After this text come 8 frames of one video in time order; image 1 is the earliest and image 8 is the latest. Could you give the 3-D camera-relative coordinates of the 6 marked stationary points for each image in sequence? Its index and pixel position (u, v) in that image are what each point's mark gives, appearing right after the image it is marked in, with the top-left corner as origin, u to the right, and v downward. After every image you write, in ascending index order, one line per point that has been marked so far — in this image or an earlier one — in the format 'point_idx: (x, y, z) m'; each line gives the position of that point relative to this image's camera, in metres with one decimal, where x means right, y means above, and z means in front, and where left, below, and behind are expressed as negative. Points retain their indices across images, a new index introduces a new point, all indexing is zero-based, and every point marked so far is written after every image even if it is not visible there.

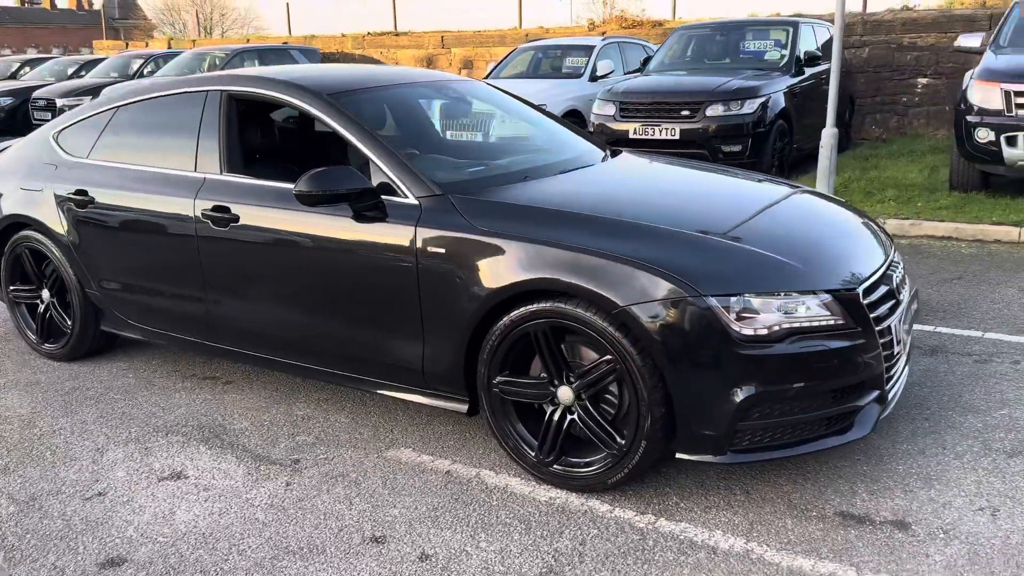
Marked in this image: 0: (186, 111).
0: (-1.3, +0.7, +3.6) m
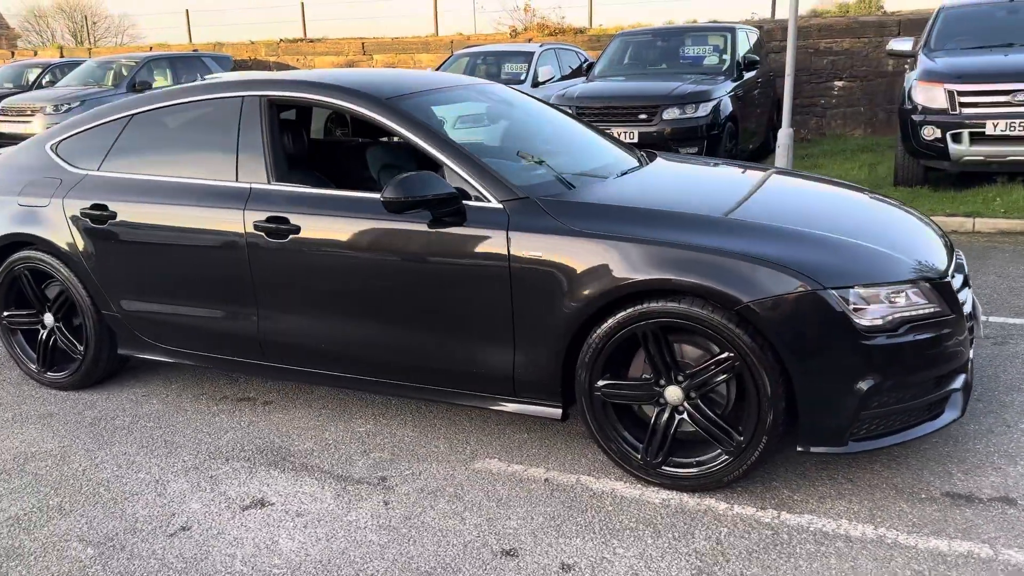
0: (-1.1, +0.7, +3.4) m
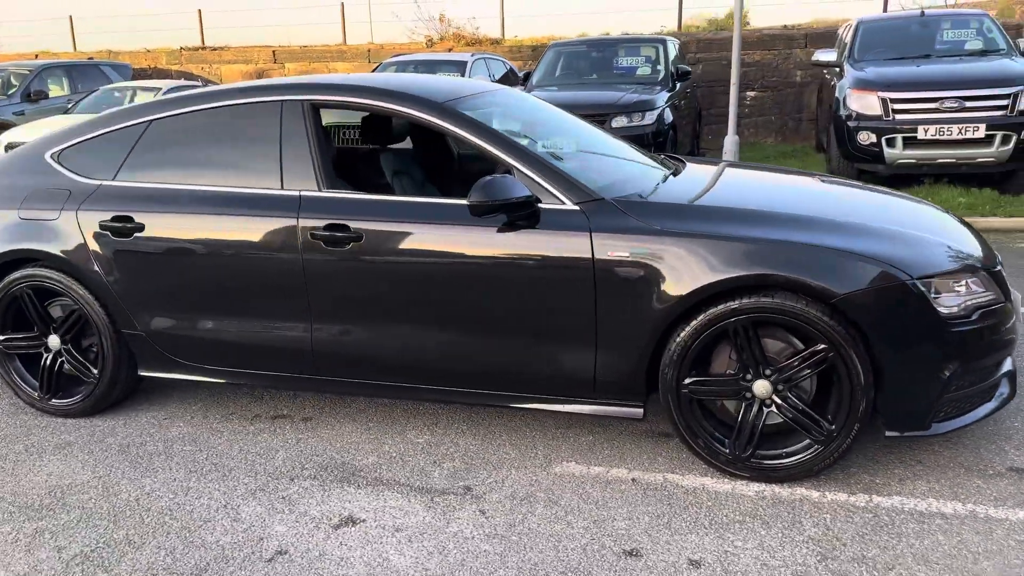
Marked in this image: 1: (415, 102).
0: (-1.0, +0.6, +3.2) m
1: (-0.3, +0.7, +3.2) m
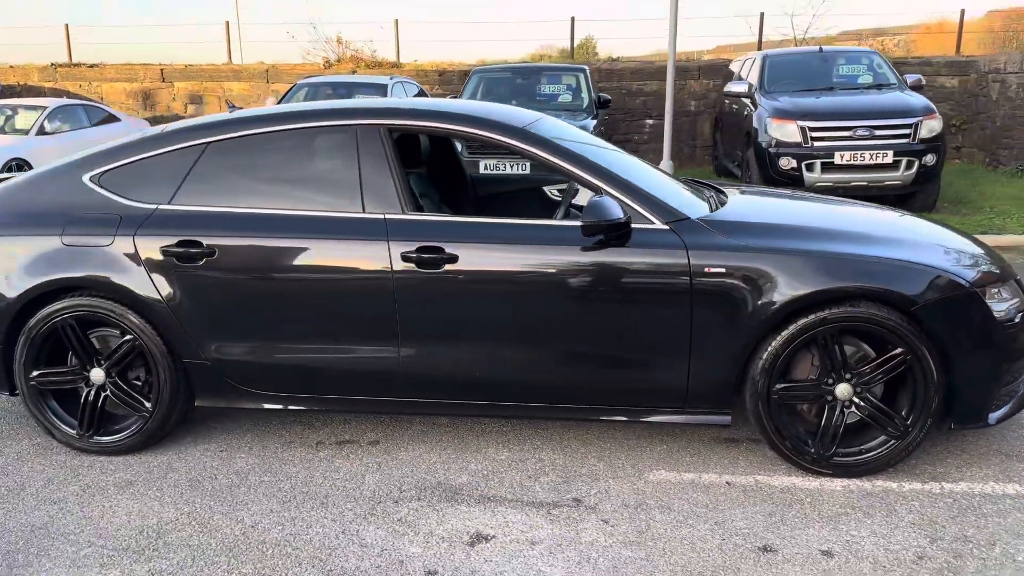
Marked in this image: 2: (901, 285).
0: (-0.7, +0.5, +3.2) m
1: (0.0, +0.6, +3.2) m
2: (+1.3, 0.0, +2.9) m
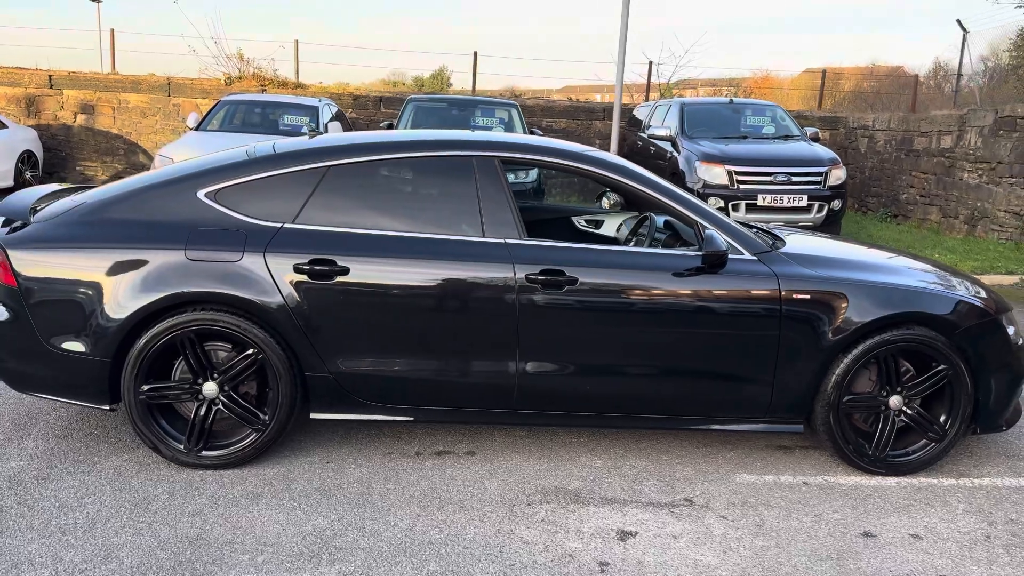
0: (-0.3, +0.5, +3.4) m
1: (+0.4, +0.5, +3.6) m
2: (+1.7, -0.1, +3.4) m
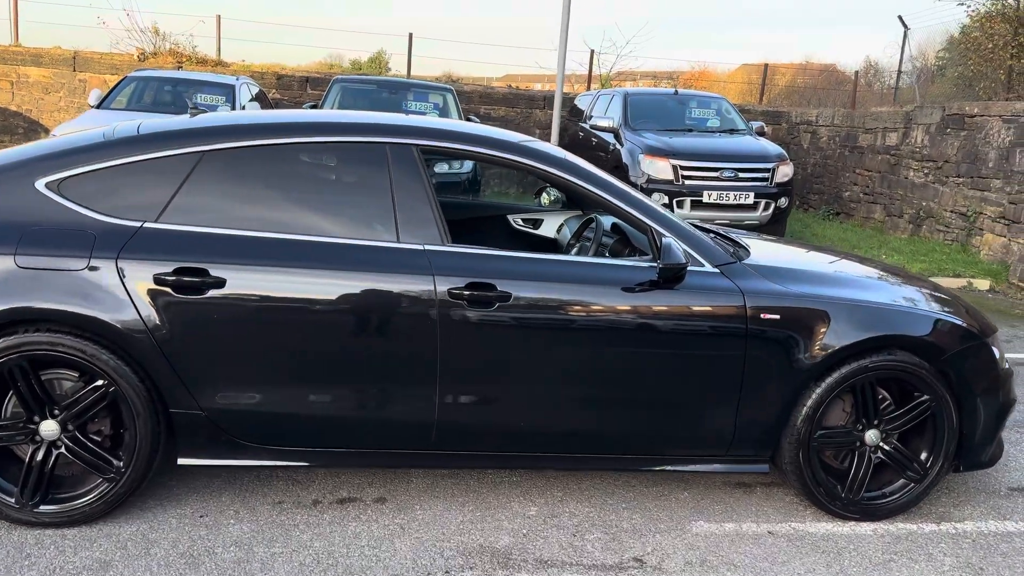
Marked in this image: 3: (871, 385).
0: (-0.5, +0.4, +2.8) m
1: (+0.1, +0.5, +3.0) m
2: (+1.5, -0.2, +3.0) m
3: (+1.3, -0.3, +3.0) m
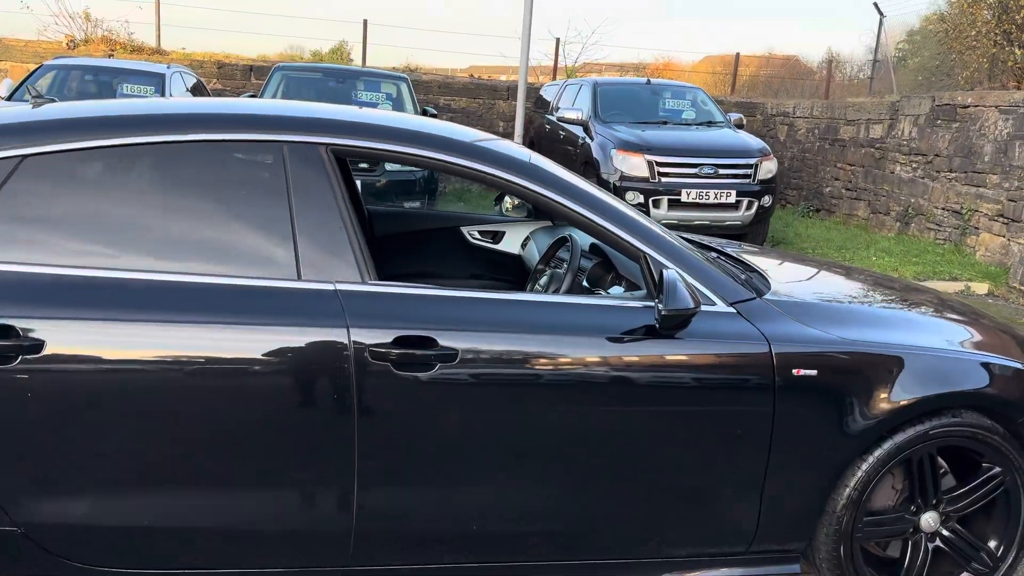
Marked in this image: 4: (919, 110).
0: (-0.7, +0.3, +2.0) m
1: (-0.1, +0.3, +2.3) m
2: (+1.3, -0.3, +2.3) m
3: (+1.1, -0.5, +2.3) m
4: (+4.2, +1.9, +8.9) m
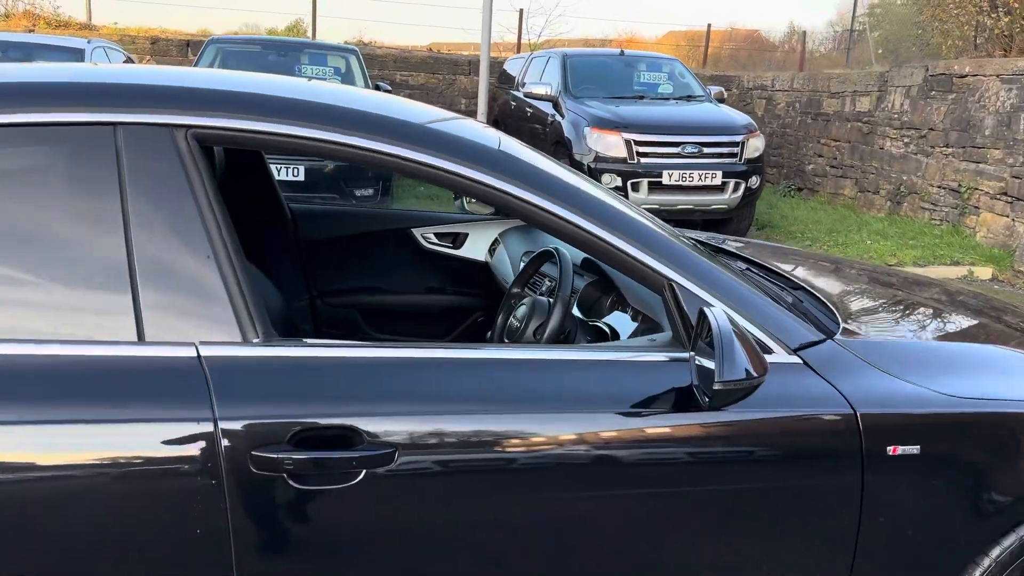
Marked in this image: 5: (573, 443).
0: (-0.7, +0.2, +1.3) m
1: (-0.1, +0.3, +1.6) m
2: (+1.3, -0.3, +1.7) m
3: (+1.1, -0.5, +1.7) m
4: (+3.9, +2.0, +8.3) m
5: (+0.1, -0.3, +1.4) m
